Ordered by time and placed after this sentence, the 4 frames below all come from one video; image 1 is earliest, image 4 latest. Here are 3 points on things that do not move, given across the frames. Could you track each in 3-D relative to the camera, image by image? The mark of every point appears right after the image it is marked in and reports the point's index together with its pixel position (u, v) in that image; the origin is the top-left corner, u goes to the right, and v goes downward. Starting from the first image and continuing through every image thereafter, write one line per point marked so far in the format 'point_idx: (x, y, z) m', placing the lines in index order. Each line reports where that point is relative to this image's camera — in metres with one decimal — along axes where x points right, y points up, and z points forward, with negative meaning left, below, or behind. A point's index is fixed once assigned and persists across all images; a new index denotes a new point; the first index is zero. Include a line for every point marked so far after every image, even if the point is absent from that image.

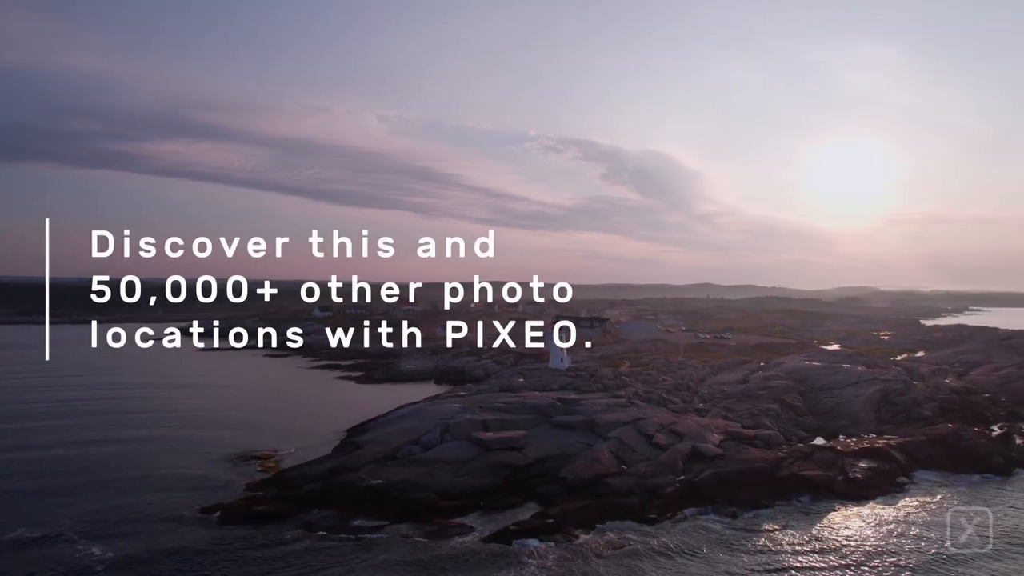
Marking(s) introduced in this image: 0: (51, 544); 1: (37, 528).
0: (-12.7, -6.9, +17.8) m
1: (-13.8, -6.9, +18.9) m
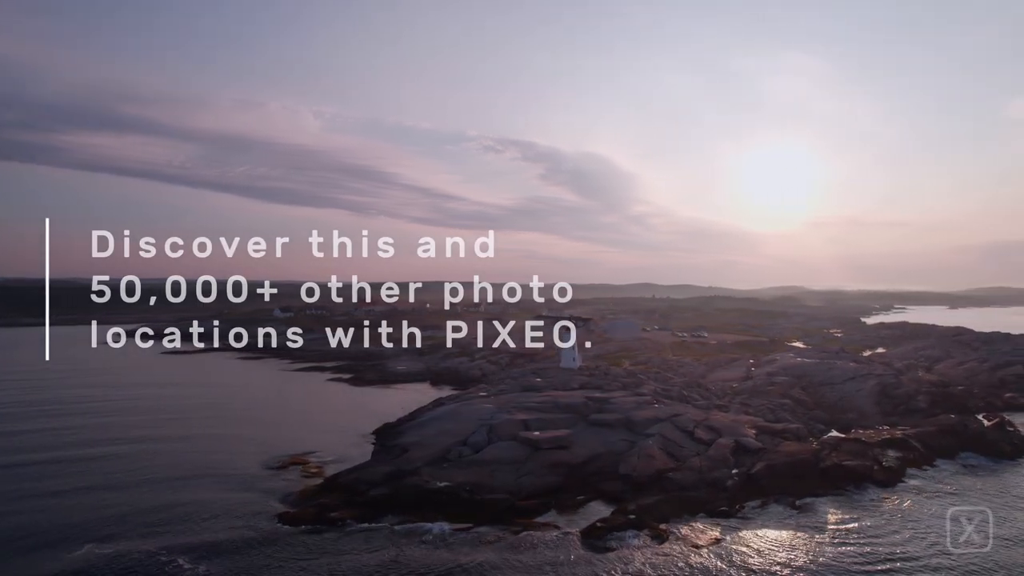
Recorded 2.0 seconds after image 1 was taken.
0: (-10.2, -7.0, +16.9) m
1: (-11.4, -6.9, +17.9) m
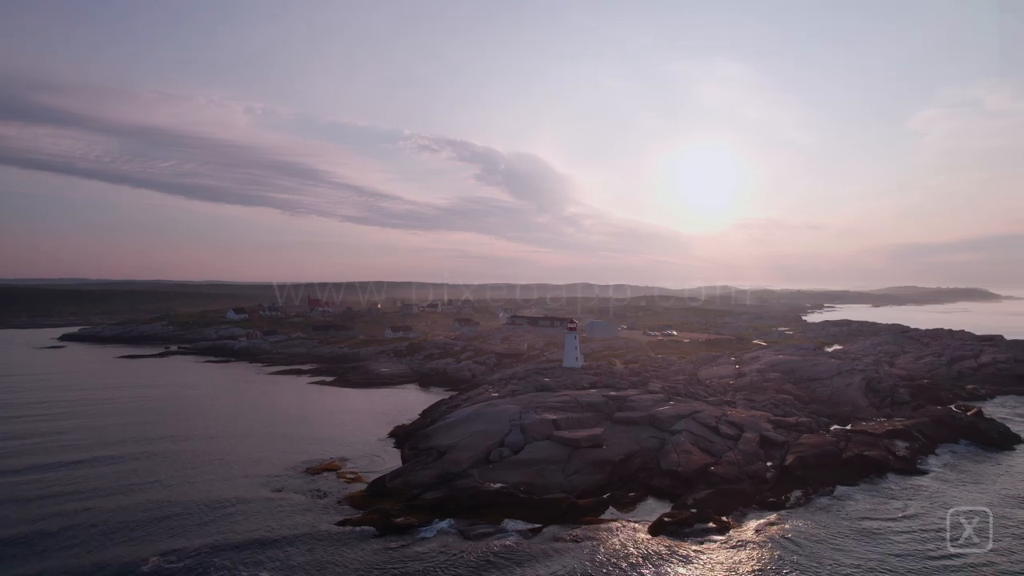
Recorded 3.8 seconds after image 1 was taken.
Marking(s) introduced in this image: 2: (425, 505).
0: (-8.0, -7.0, +16.1) m
1: (-9.3, -7.0, +17.0) m
2: (-2.7, -6.6, +19.5) m
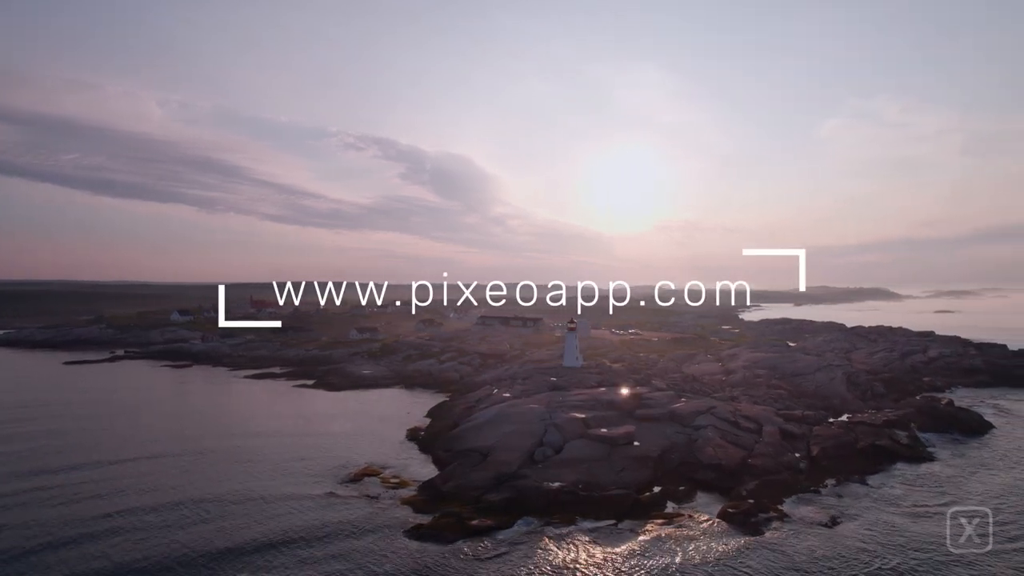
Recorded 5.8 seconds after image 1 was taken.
0: (-5.6, -7.0, +15.5) m
1: (-6.9, -7.0, +16.3) m
2: (-0.7, -6.6, +19.5) m
